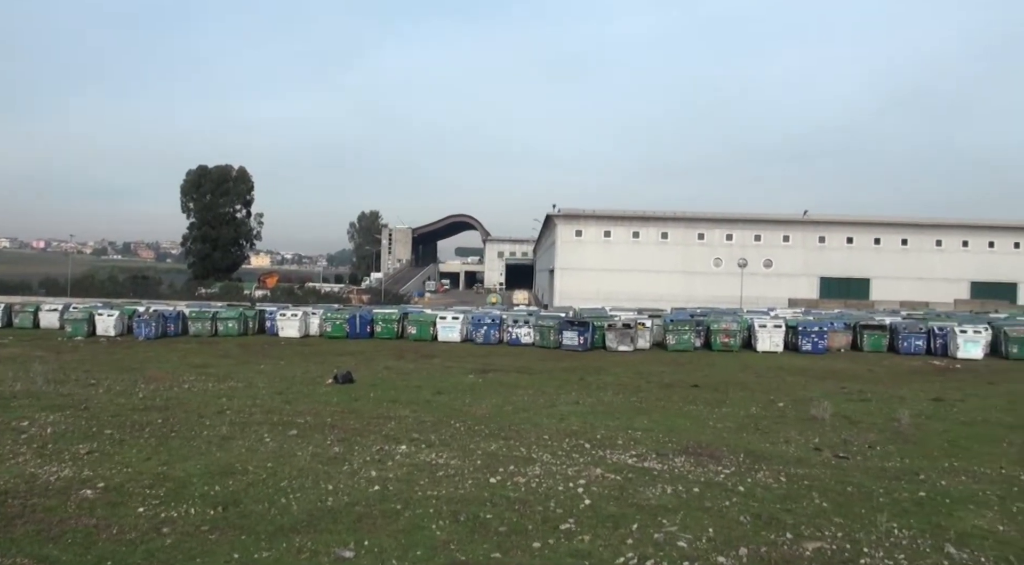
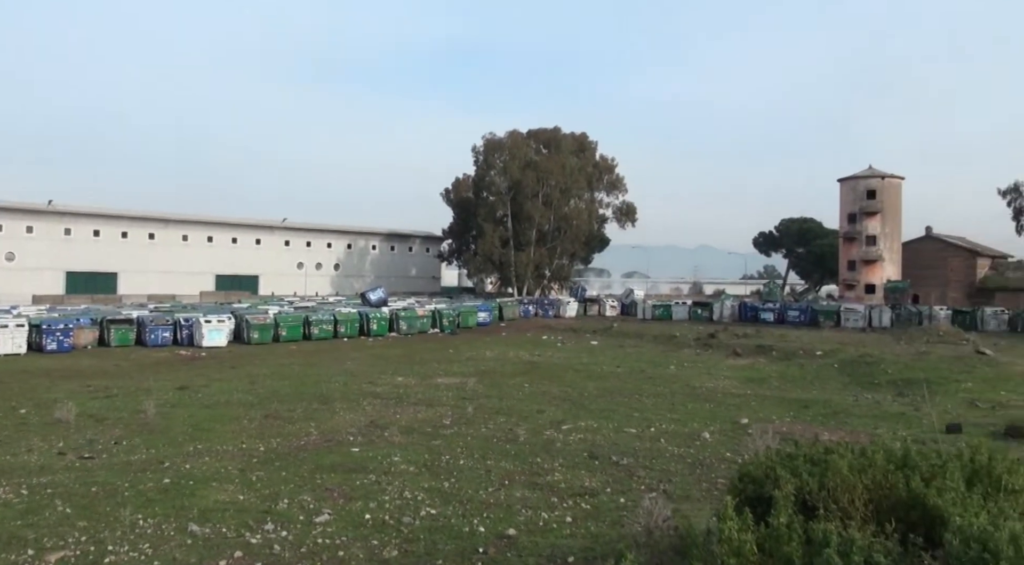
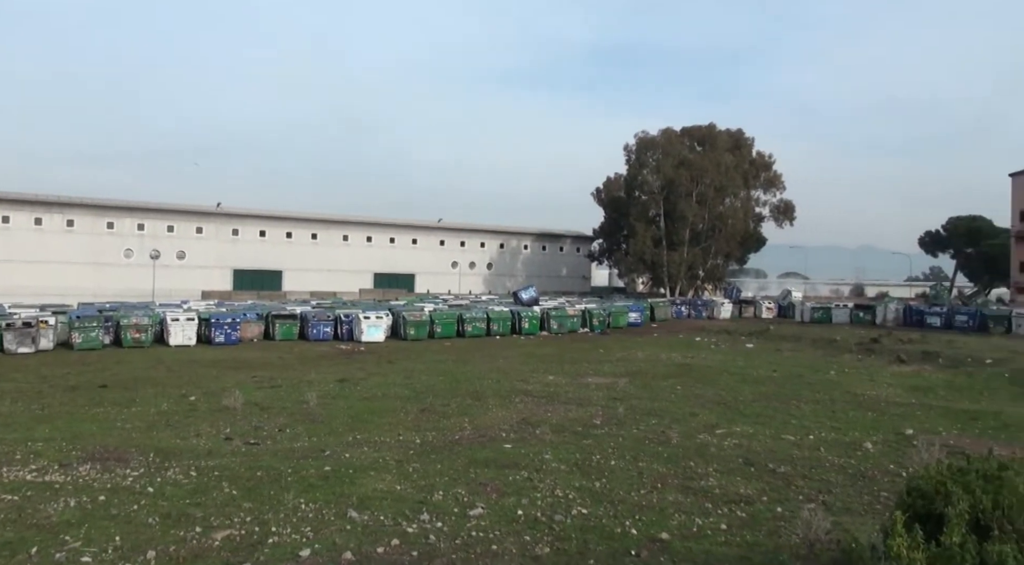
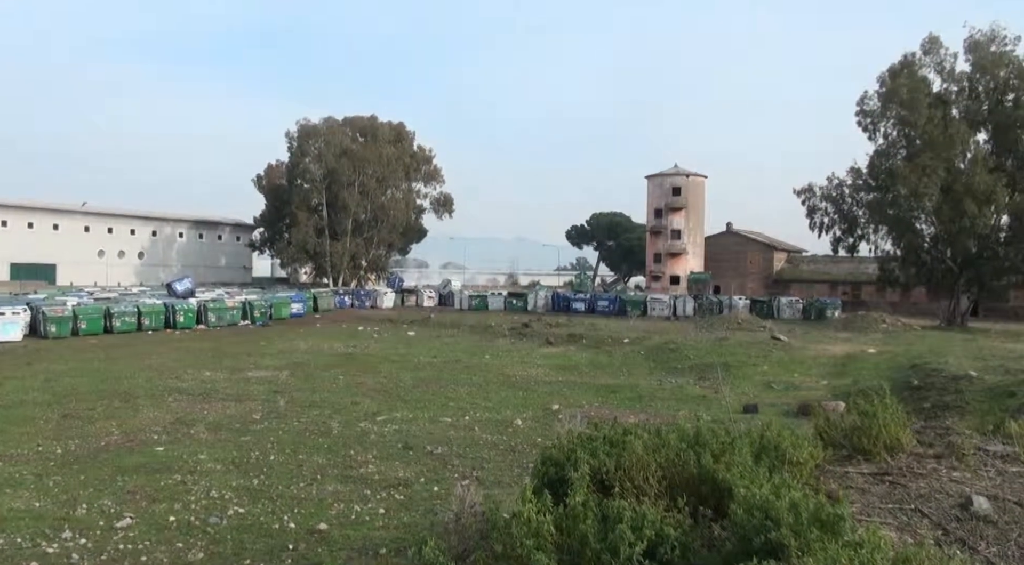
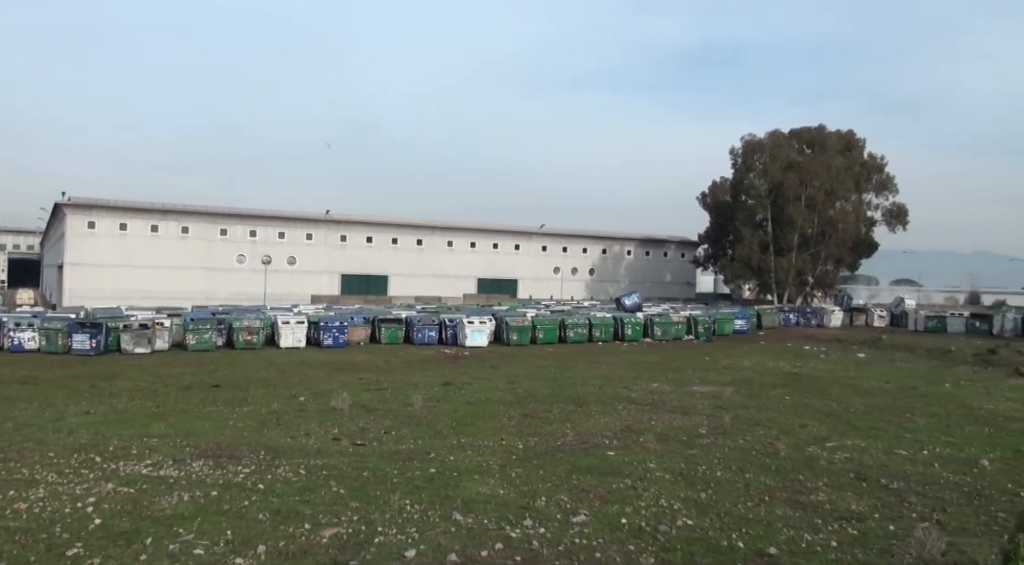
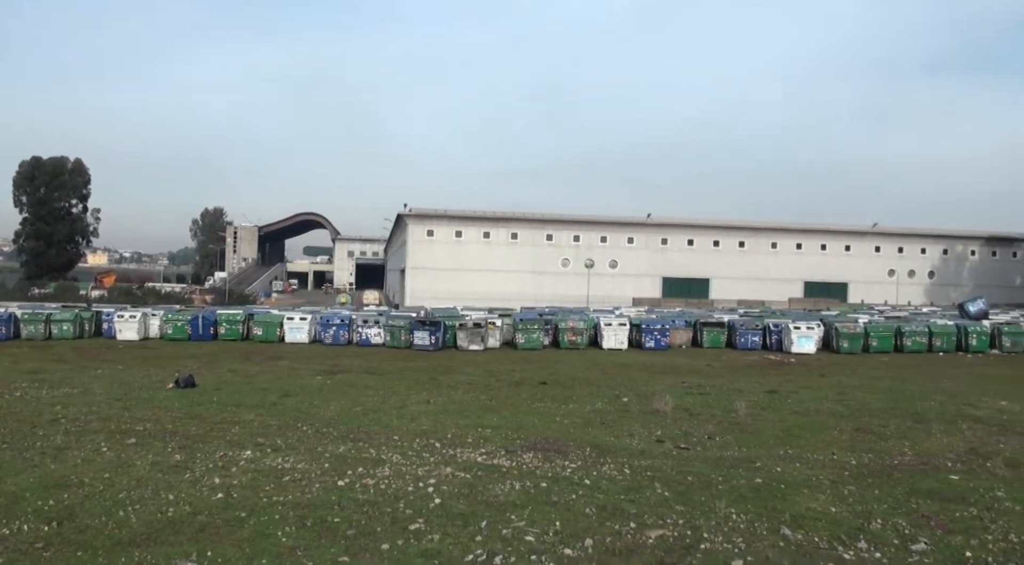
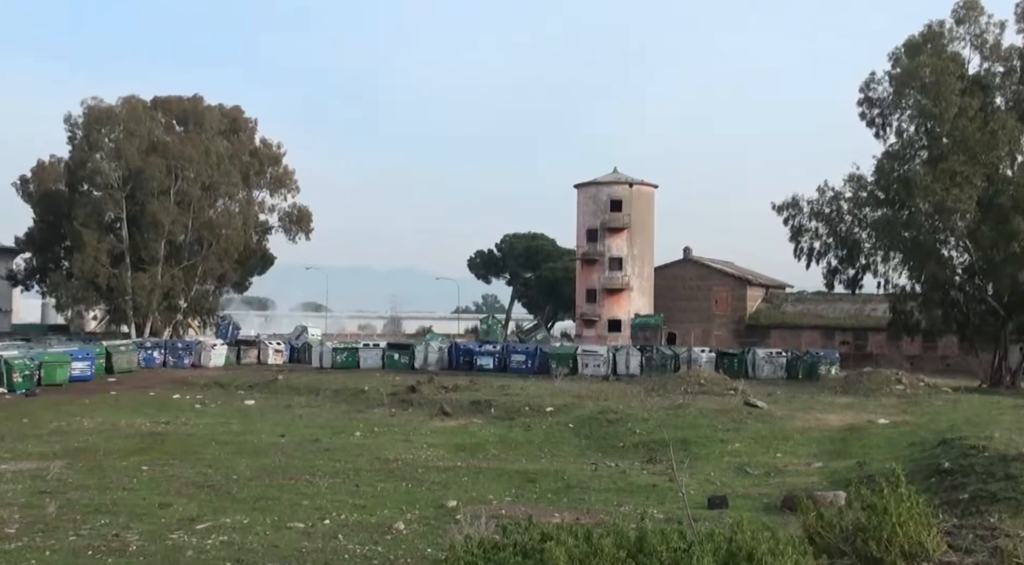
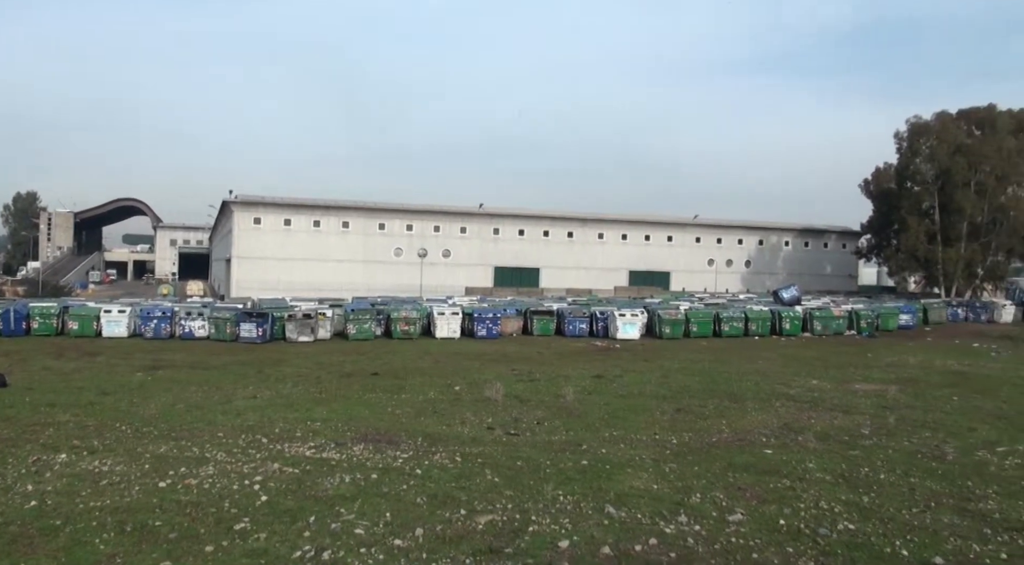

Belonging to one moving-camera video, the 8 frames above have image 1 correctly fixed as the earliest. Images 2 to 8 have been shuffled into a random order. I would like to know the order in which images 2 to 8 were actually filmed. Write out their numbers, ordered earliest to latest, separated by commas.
6, 8, 5, 3, 2, 4, 7
